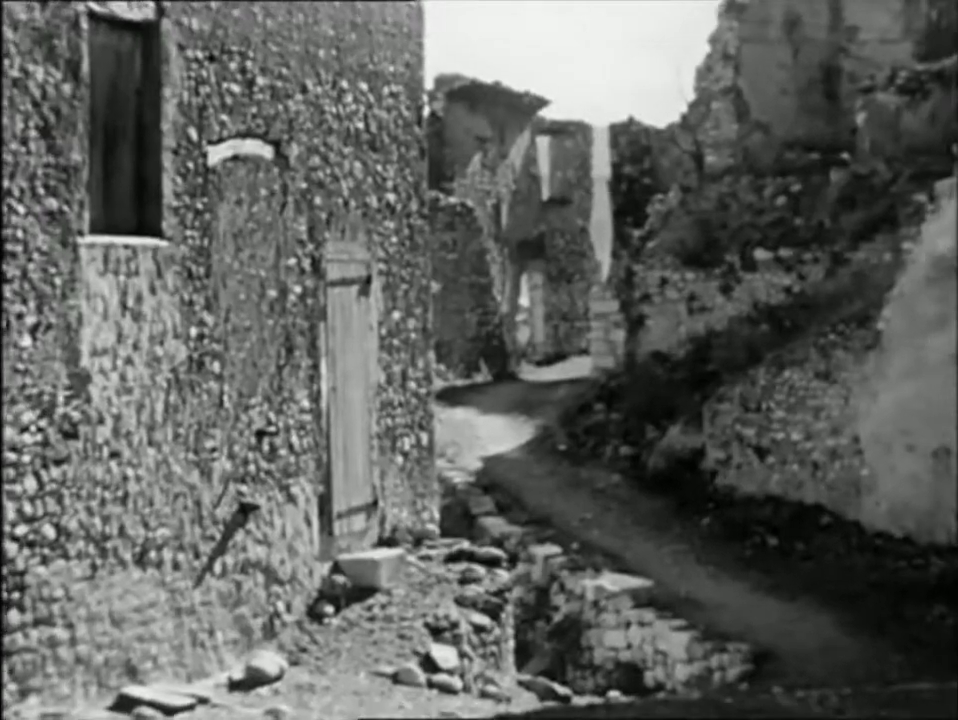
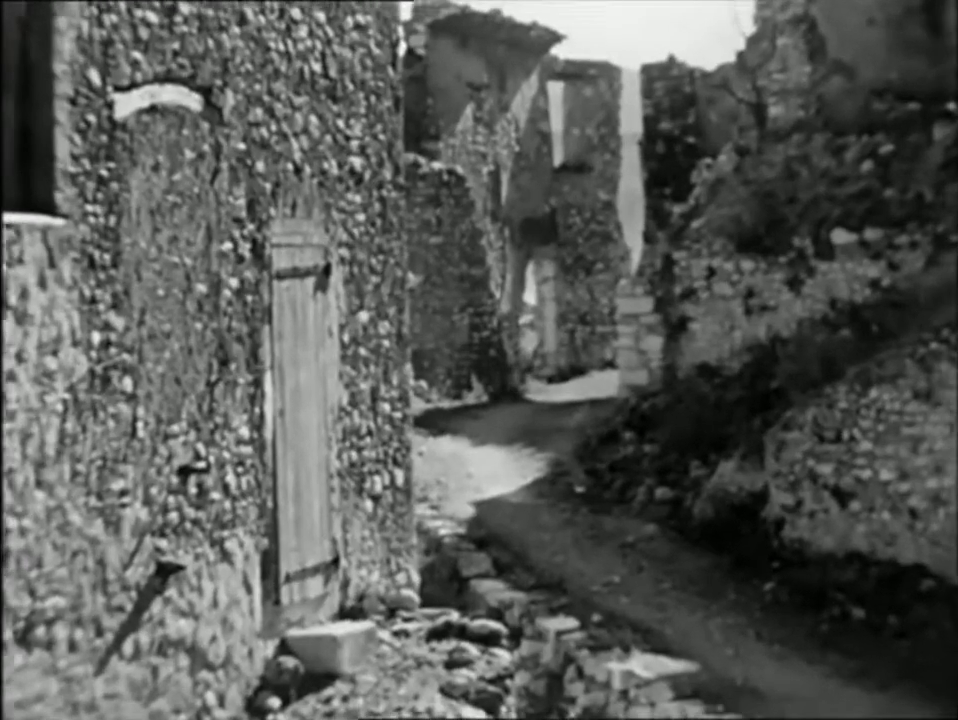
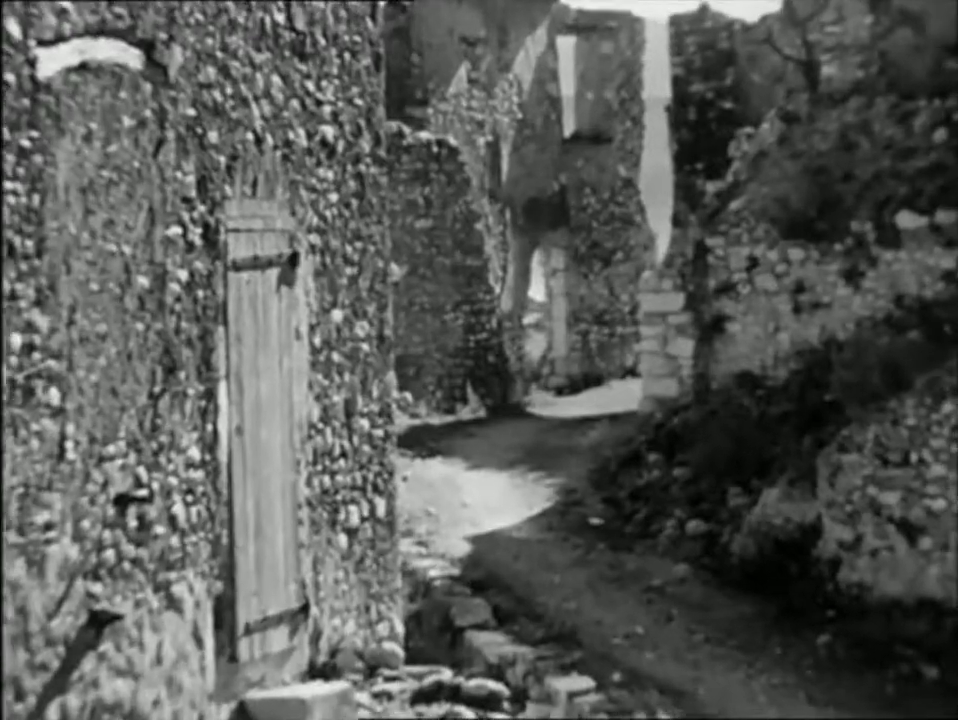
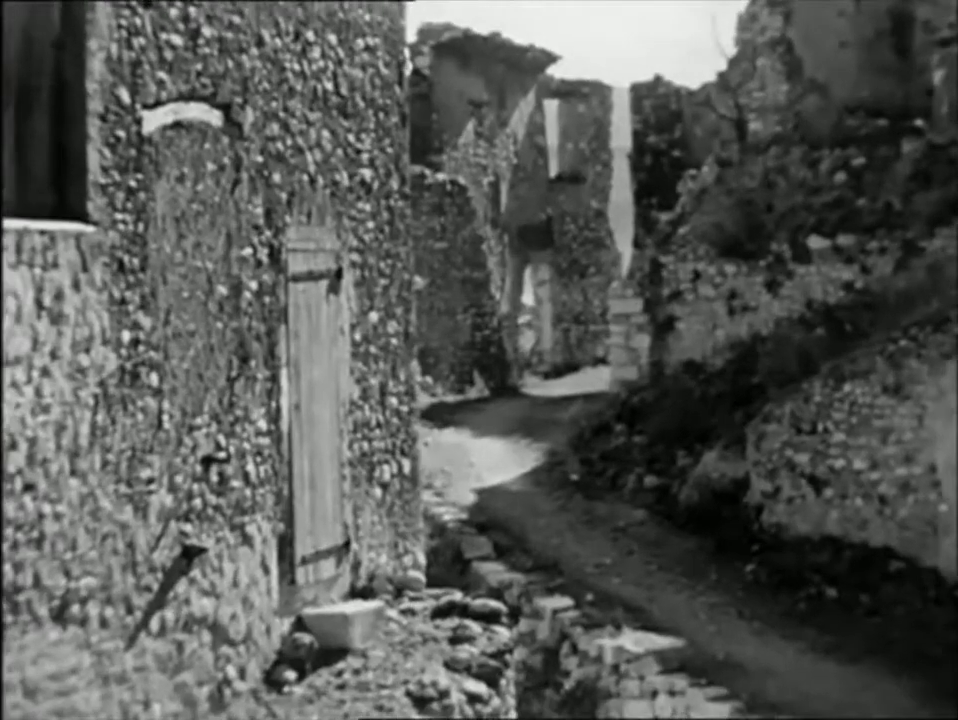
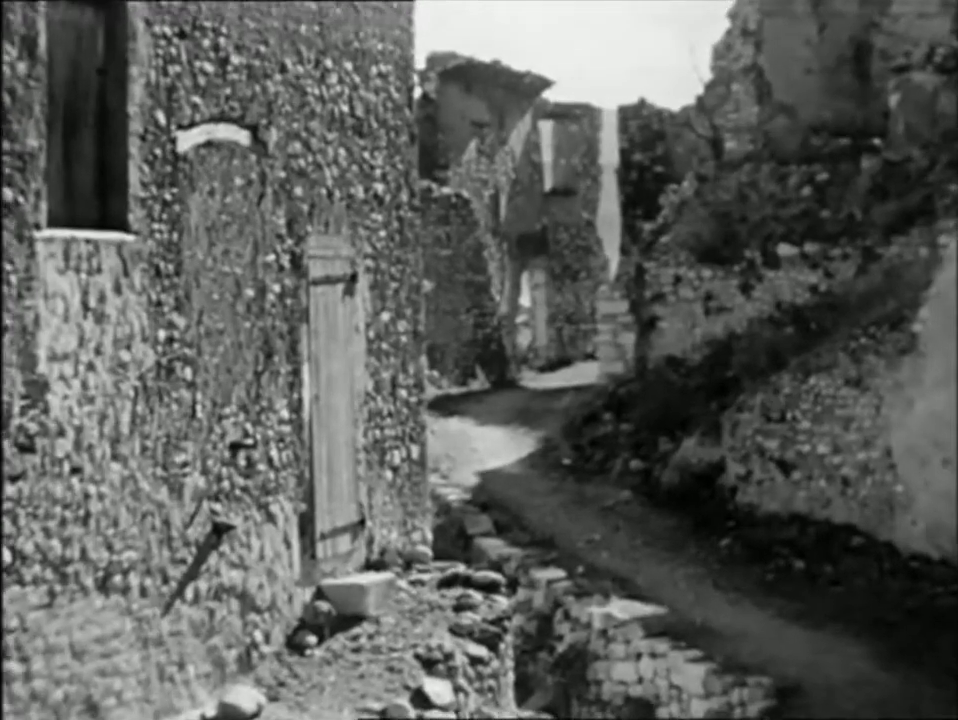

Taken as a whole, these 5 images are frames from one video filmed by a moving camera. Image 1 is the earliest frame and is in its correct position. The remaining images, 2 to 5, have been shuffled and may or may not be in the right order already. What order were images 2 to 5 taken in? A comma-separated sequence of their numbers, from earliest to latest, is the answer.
5, 4, 2, 3
